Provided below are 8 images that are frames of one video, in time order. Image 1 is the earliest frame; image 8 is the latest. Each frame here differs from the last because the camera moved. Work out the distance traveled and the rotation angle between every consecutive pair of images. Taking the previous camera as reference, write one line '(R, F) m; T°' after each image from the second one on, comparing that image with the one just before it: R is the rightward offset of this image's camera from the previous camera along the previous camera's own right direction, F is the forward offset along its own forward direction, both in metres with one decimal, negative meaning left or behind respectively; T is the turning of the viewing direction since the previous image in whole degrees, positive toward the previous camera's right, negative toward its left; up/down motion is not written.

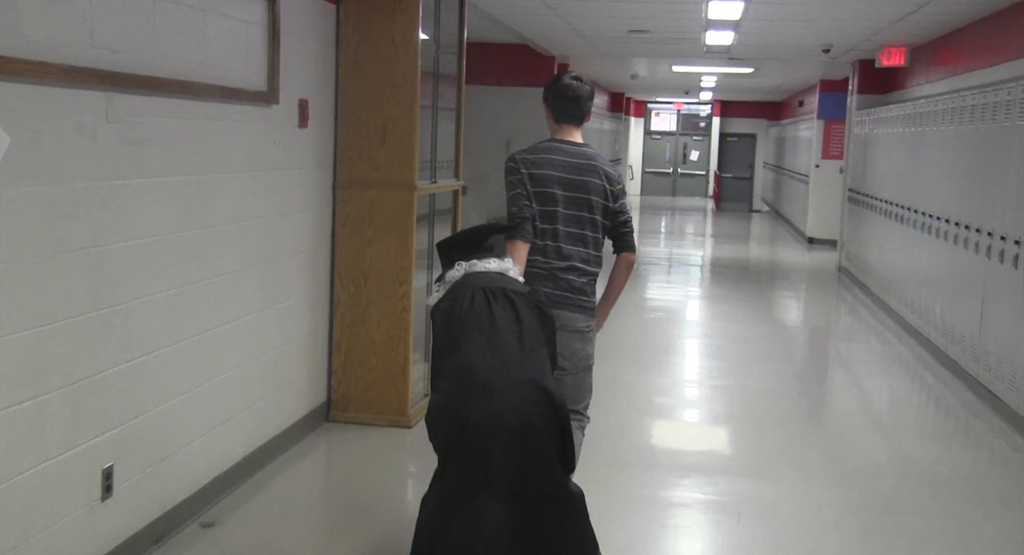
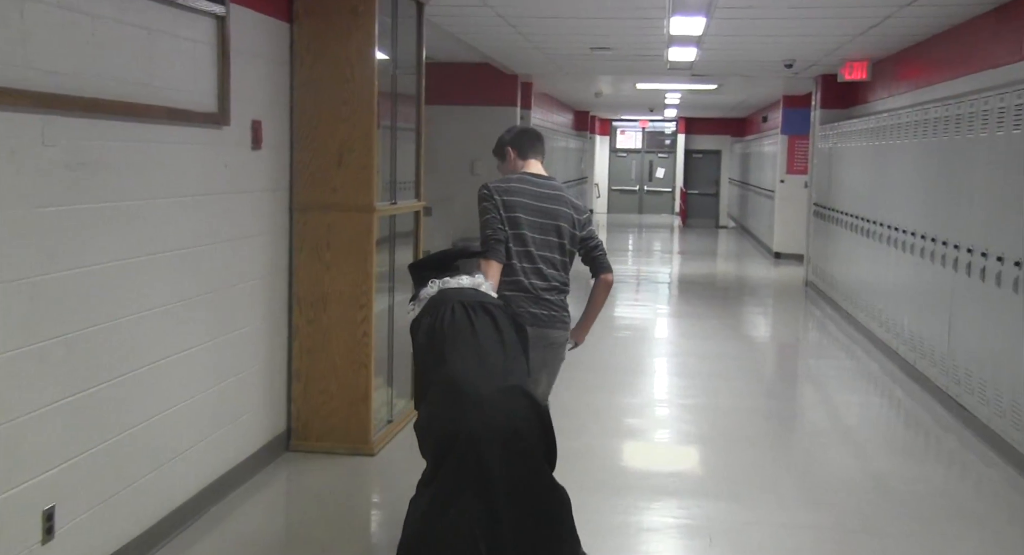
(0.0, +0.1) m; +2°
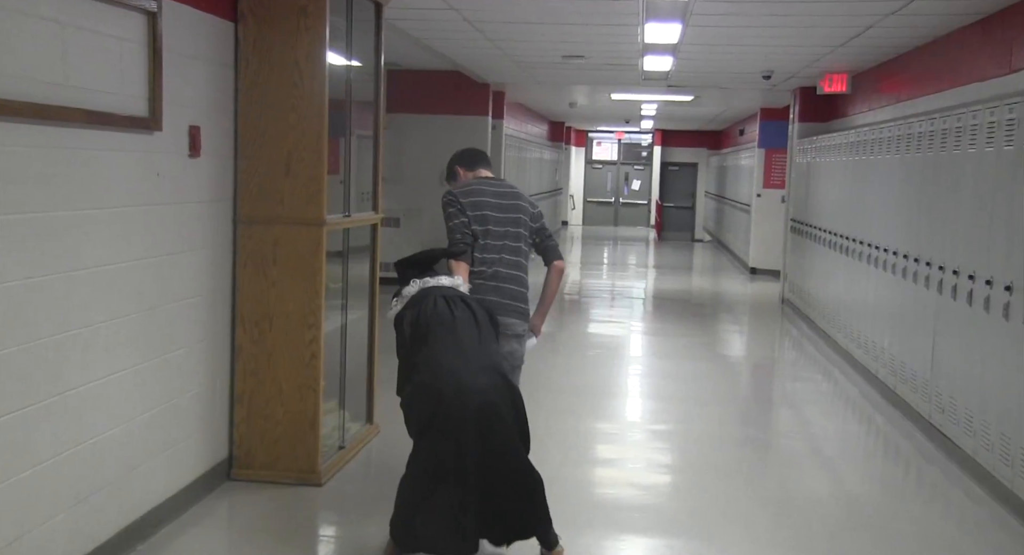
(+0.1, +0.3) m; +1°
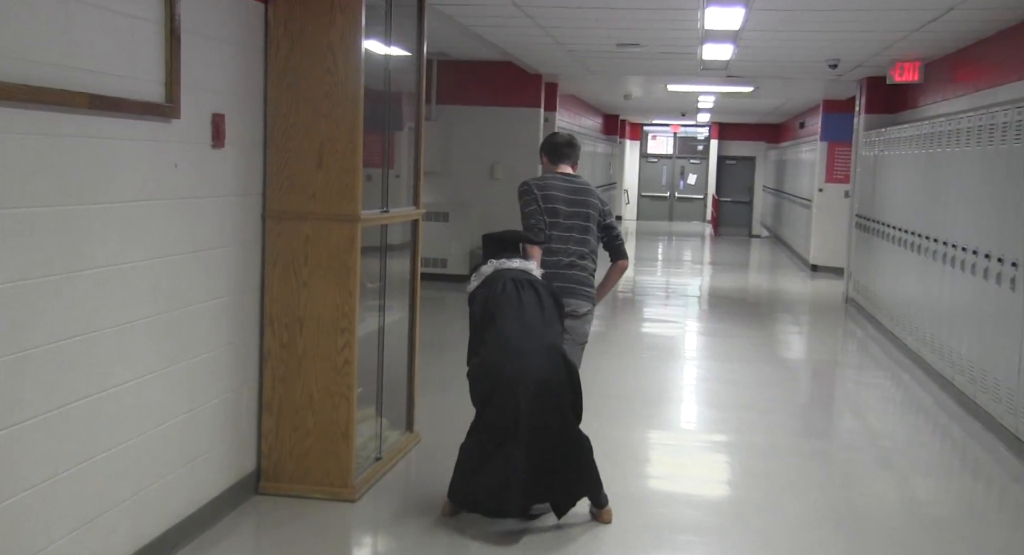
(0.0, +0.3) m; -3°
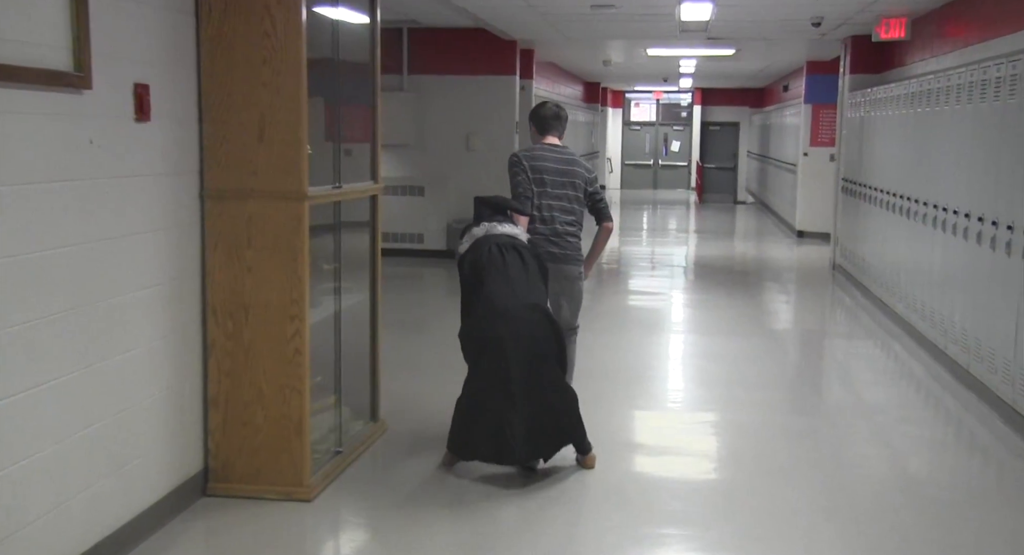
(+0.1, +0.3) m; +1°
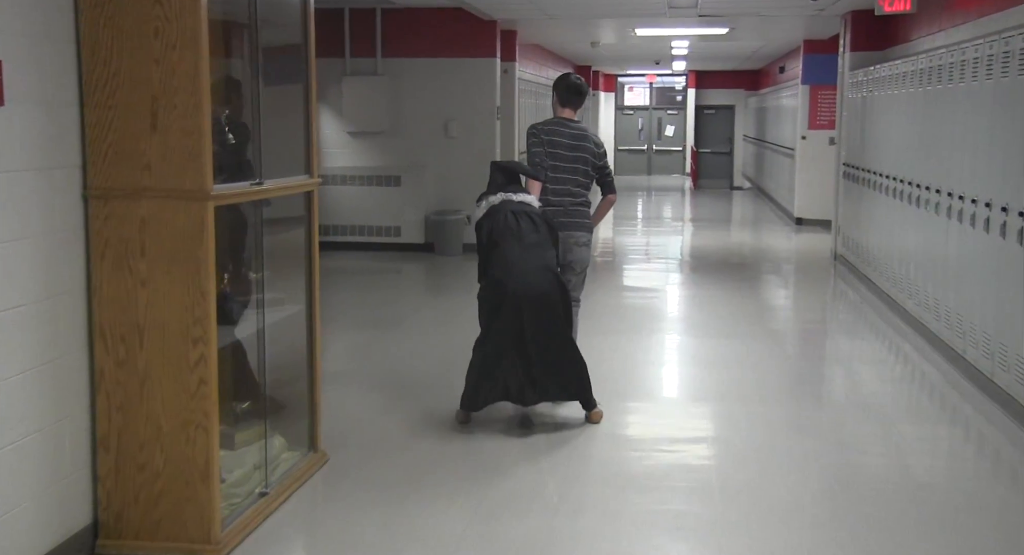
(+0.2, +0.6) m; 0°
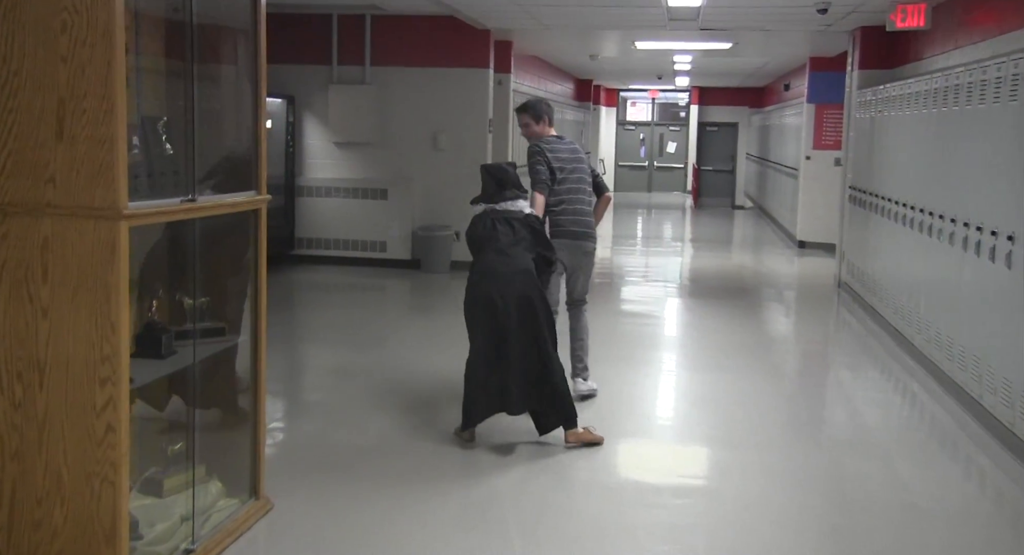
(+0.1, +0.4) m; 0°
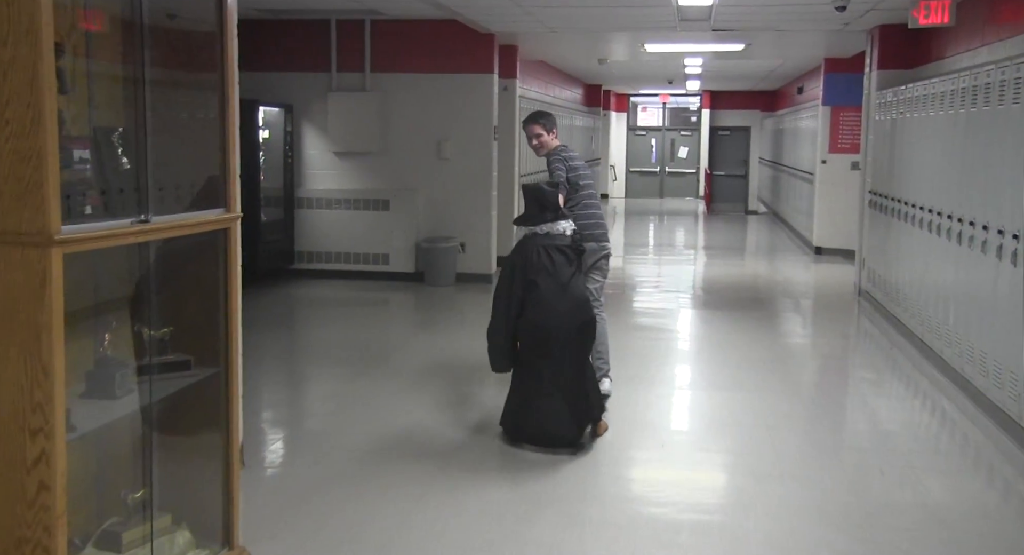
(0.0, +0.3) m; -1°
